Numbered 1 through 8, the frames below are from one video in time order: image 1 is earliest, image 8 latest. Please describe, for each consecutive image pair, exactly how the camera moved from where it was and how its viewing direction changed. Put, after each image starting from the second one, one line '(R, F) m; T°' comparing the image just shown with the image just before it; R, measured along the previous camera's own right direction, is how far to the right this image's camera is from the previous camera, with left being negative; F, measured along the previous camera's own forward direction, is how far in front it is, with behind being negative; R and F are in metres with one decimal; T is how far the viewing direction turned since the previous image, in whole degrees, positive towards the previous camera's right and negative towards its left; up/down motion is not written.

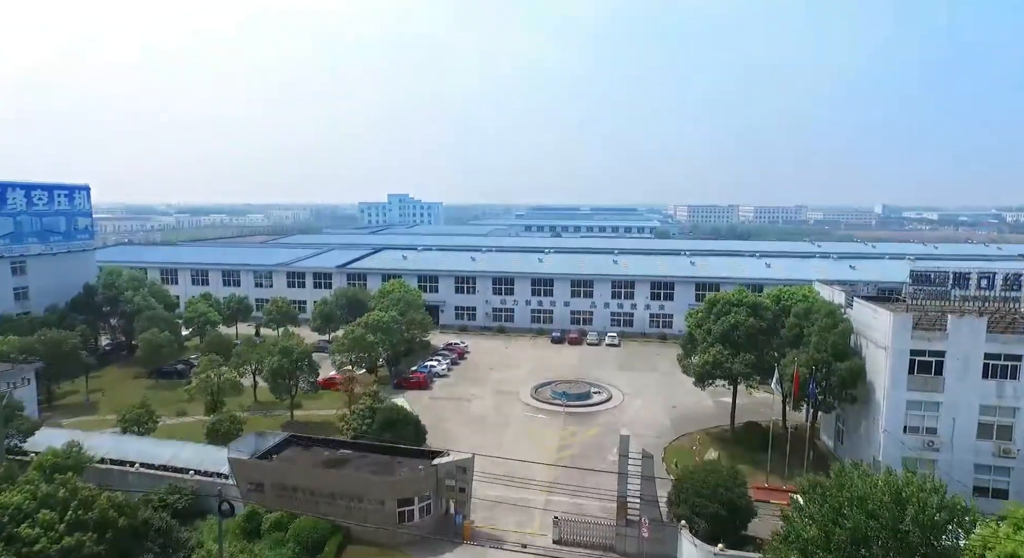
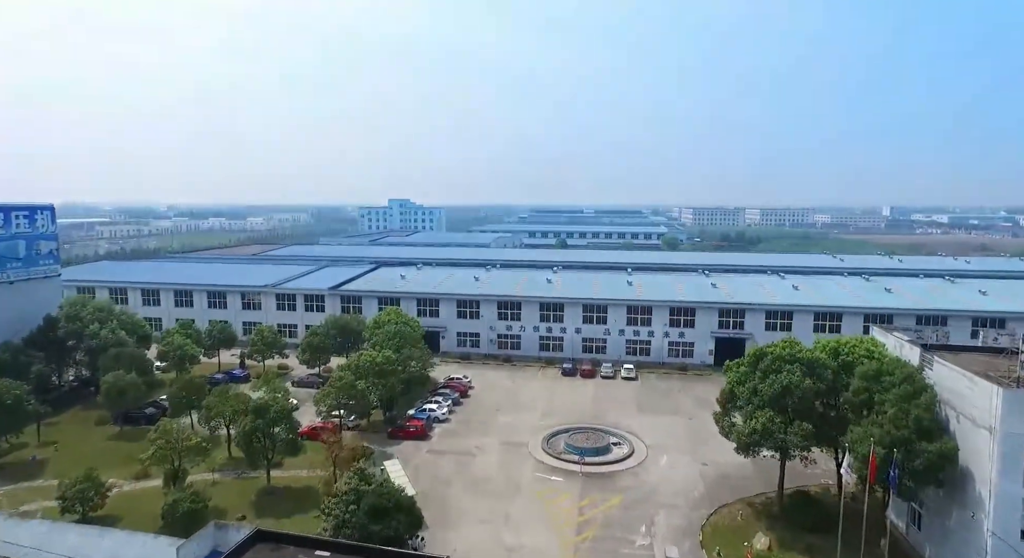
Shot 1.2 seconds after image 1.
(-0.1, +1.8) m; 0°
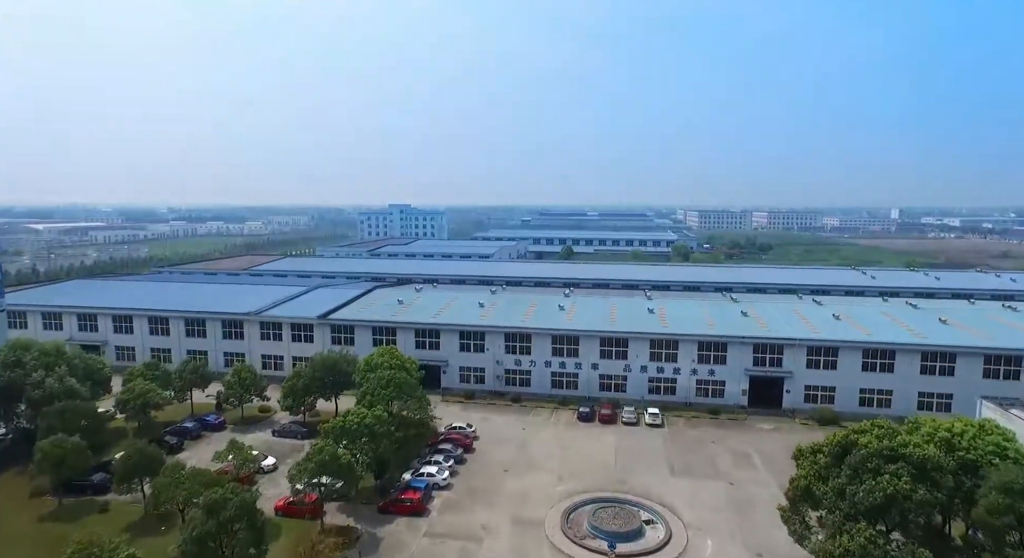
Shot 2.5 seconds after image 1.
(-0.2, +2.2) m; 0°
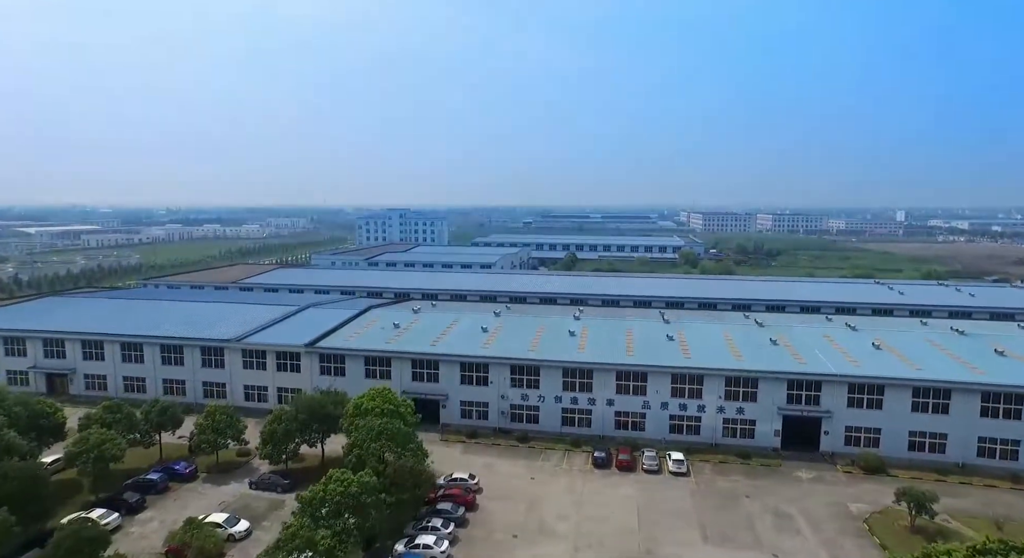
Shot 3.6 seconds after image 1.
(-0.2, +1.8) m; 0°
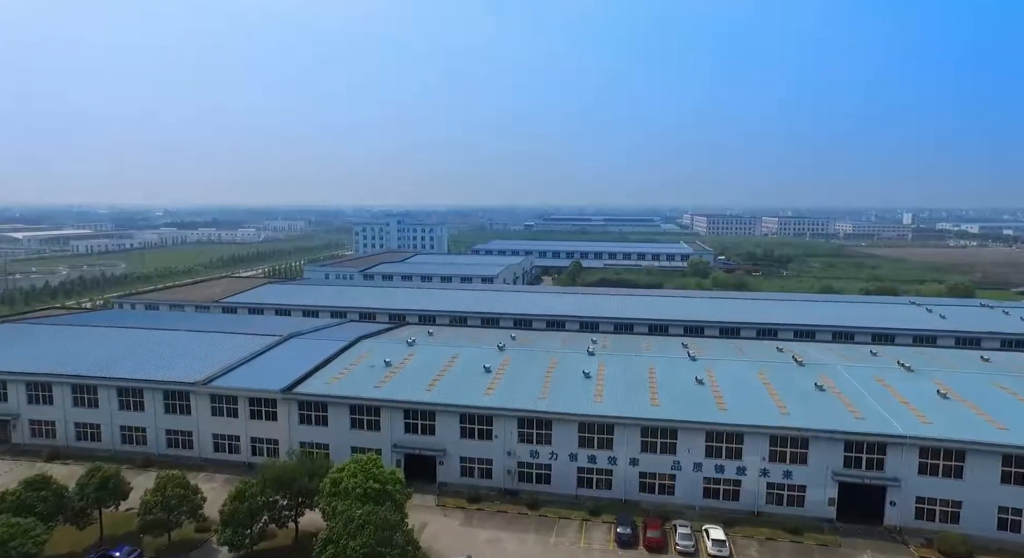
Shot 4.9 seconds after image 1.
(-0.2, +2.4) m; 0°
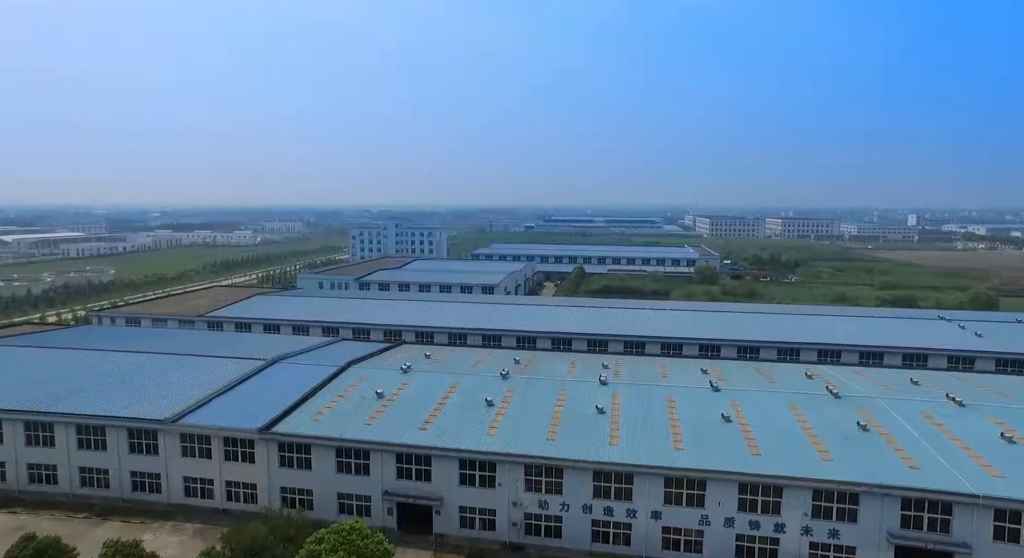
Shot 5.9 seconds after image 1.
(-0.1, +1.8) m; 0°
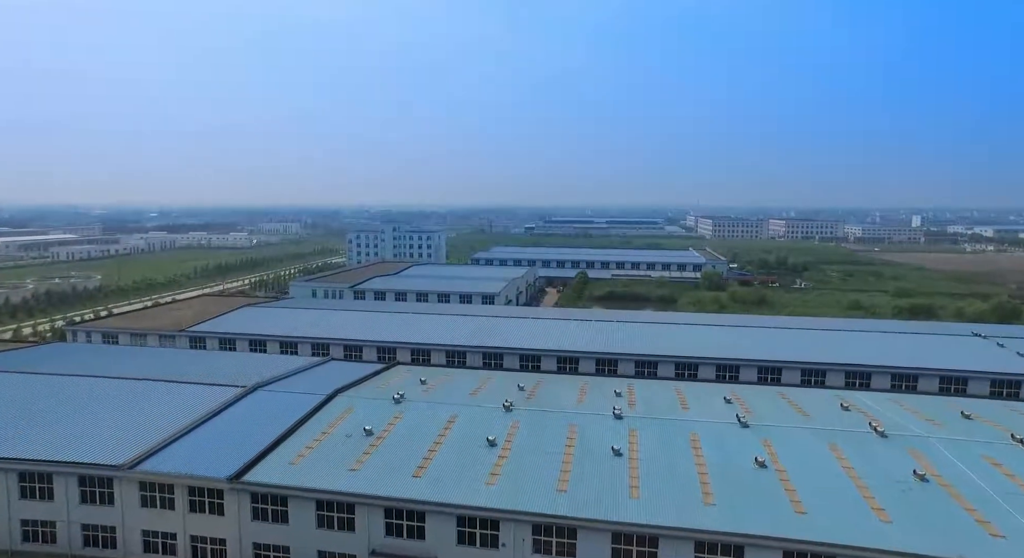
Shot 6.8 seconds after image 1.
(-0.1, +1.8) m; 0°
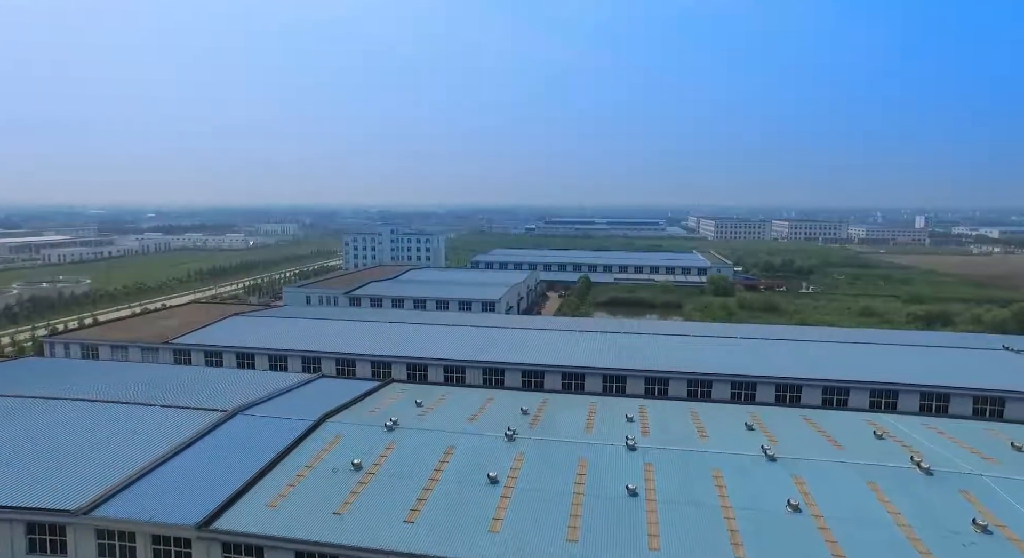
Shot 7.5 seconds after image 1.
(-0.1, +1.4) m; 0°
